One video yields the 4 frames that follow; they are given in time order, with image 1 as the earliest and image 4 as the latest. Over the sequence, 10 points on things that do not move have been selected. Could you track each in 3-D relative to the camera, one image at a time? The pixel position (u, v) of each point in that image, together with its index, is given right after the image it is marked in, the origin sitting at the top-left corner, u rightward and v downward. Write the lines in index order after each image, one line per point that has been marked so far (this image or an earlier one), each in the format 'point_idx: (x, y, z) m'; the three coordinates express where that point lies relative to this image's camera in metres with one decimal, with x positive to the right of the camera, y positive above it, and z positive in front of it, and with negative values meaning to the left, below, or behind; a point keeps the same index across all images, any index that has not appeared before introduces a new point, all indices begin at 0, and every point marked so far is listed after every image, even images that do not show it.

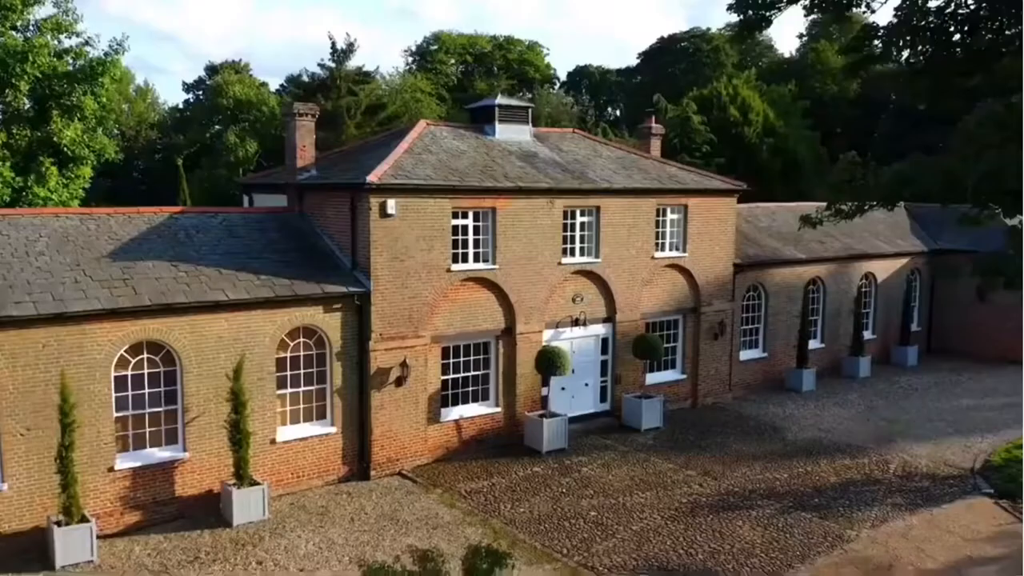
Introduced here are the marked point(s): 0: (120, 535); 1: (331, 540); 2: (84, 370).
0: (-6.3, -4.0, +13.6) m
1: (-2.9, -4.0, +13.5) m
2: (-6.7, -1.3, +13.1) m
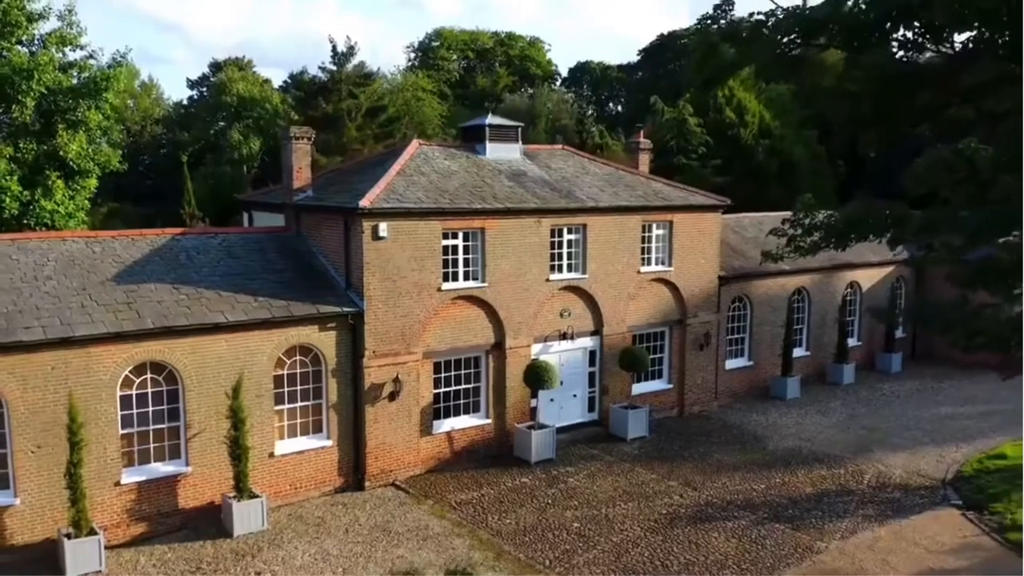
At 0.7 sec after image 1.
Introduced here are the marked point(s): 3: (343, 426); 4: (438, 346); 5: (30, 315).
0: (-6.6, -4.4, +14.3) m
1: (-3.1, -4.4, +14.2) m
2: (-6.9, -1.7, +13.8) m
3: (-3.3, -2.7, +16.5) m
4: (-1.5, -1.2, +17.4) m
5: (-7.7, -0.4, +13.6) m
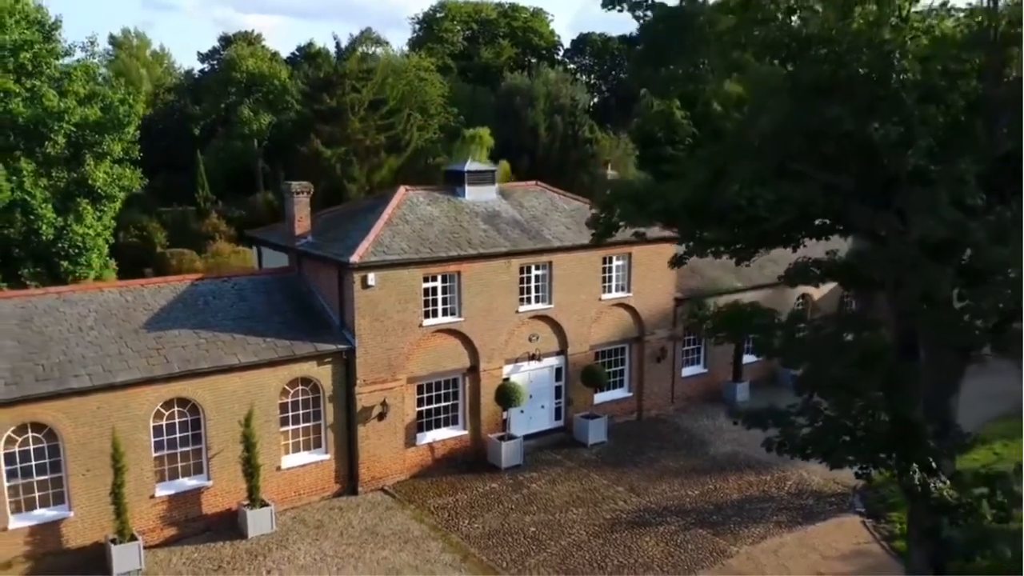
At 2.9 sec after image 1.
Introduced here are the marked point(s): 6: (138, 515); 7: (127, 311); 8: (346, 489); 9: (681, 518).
0: (-7.3, -5.4, +17.5) m
1: (-3.9, -5.4, +17.3) m
2: (-7.7, -2.7, +16.8) m
3: (-4.0, -3.6, +19.5) m
4: (-2.2, -2.0, +20.3) m
5: (-8.5, -1.5, +16.5) m
6: (-7.7, -4.7, +17.2) m
7: (-8.3, -0.5, +18.1) m
8: (-3.9, -4.7, +19.8) m
9: (+3.8, -5.1, +18.7) m
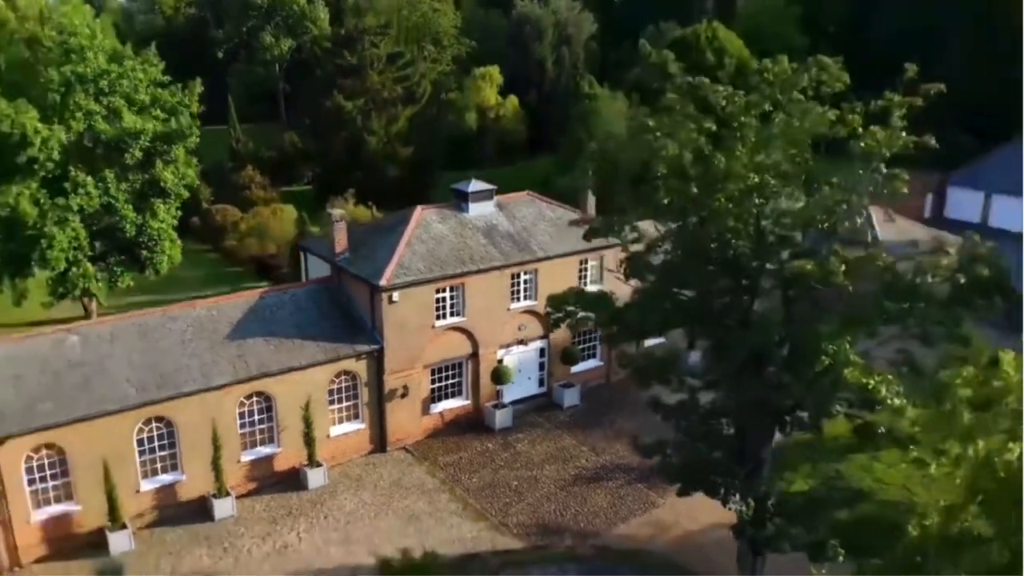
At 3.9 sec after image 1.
0: (-7.6, -6.0, +24.3) m
1: (-4.2, -6.1, +24.0) m
2: (-8.0, -3.5, +23.2) m
3: (-4.3, -3.9, +25.9) m
4: (-2.5, -2.3, +26.4) m
5: (-8.8, -2.3, +22.7) m
6: (-8.0, -5.3, +23.9) m
7: (-8.6, -1.0, +24.2) m
8: (-4.2, -5.0, +26.3) m
9: (+3.4, -5.6, +25.2) m
